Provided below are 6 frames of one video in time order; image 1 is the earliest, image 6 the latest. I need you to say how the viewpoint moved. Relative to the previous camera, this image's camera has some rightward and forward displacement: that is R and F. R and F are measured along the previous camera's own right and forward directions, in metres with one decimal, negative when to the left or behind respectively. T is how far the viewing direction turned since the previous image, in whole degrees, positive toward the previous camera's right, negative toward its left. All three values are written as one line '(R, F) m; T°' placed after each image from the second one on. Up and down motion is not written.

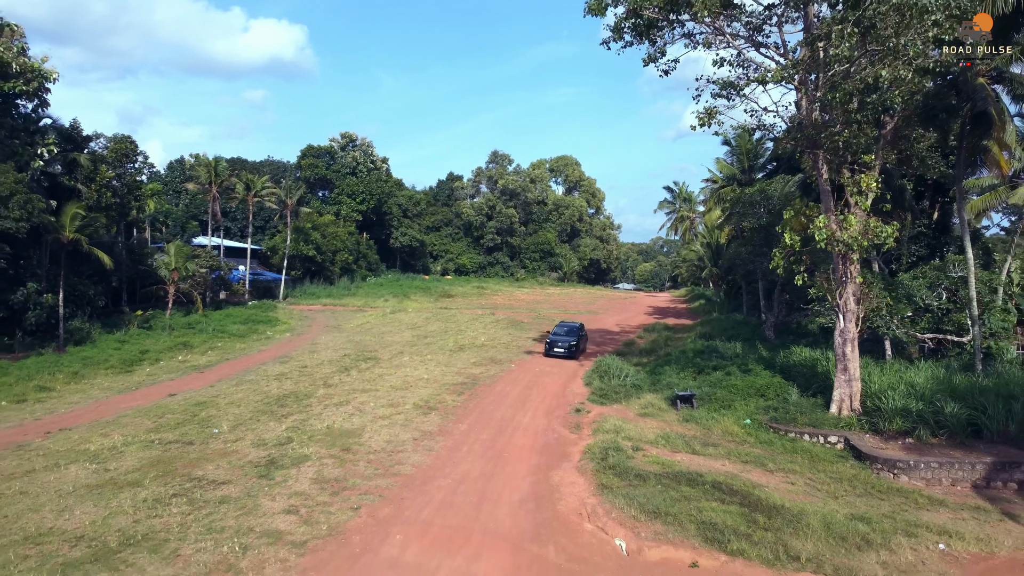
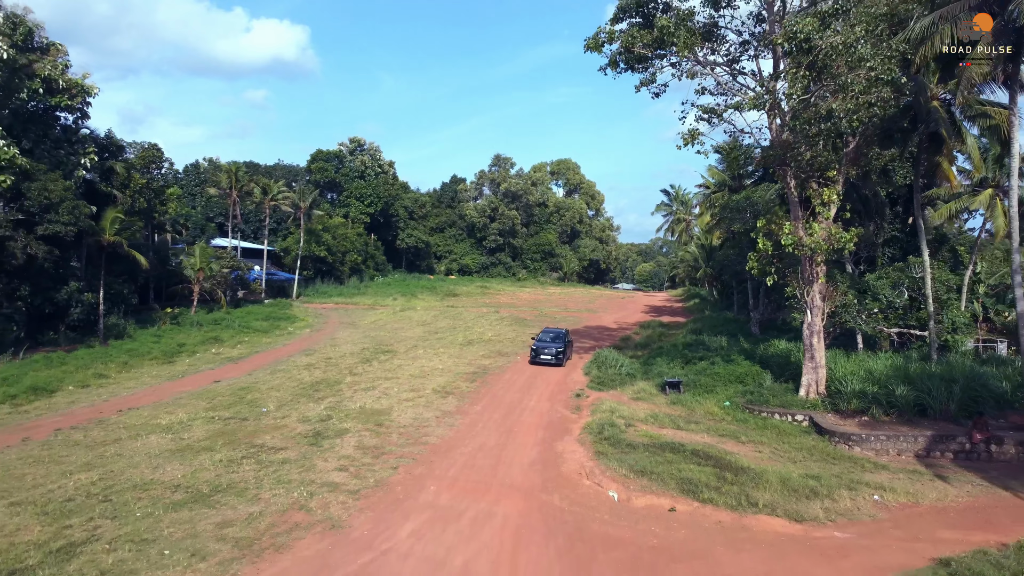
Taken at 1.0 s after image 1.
(-0.2, -2.1) m; 0°
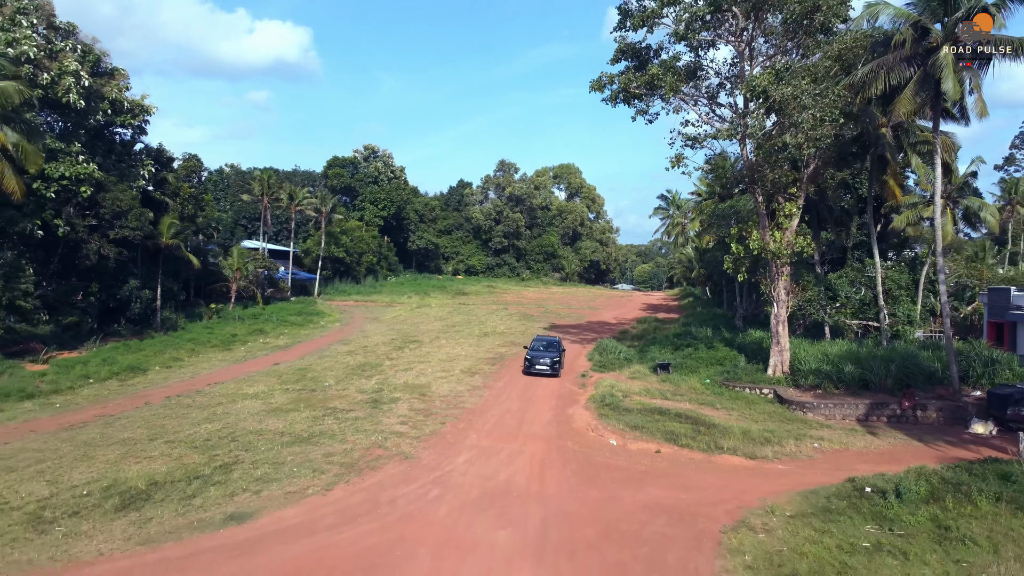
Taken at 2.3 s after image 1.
(-0.4, -3.5) m; 0°
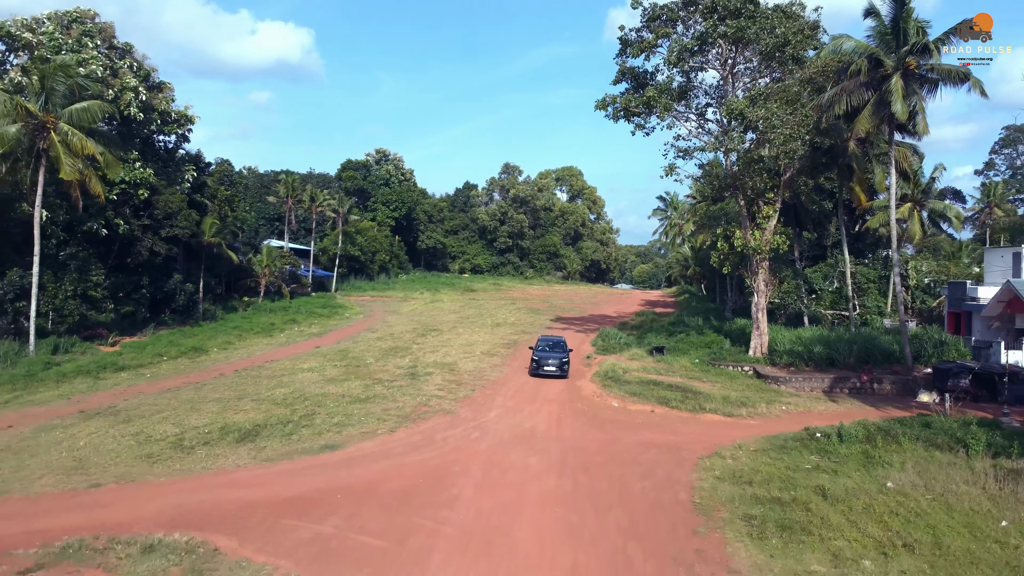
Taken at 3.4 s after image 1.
(-0.4, -3.1) m; 0°
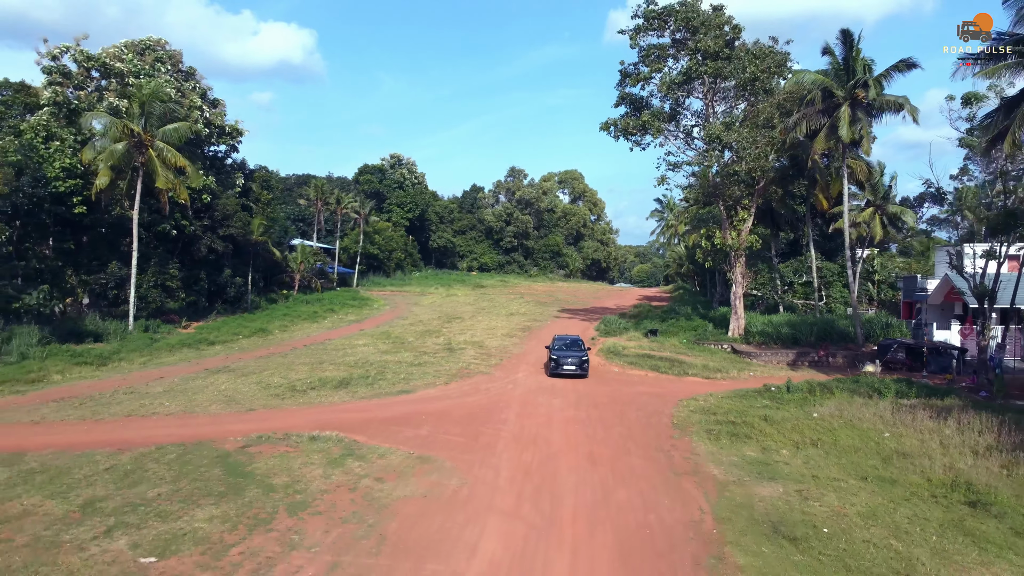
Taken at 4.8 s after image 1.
(-0.6, -4.5) m; 0°
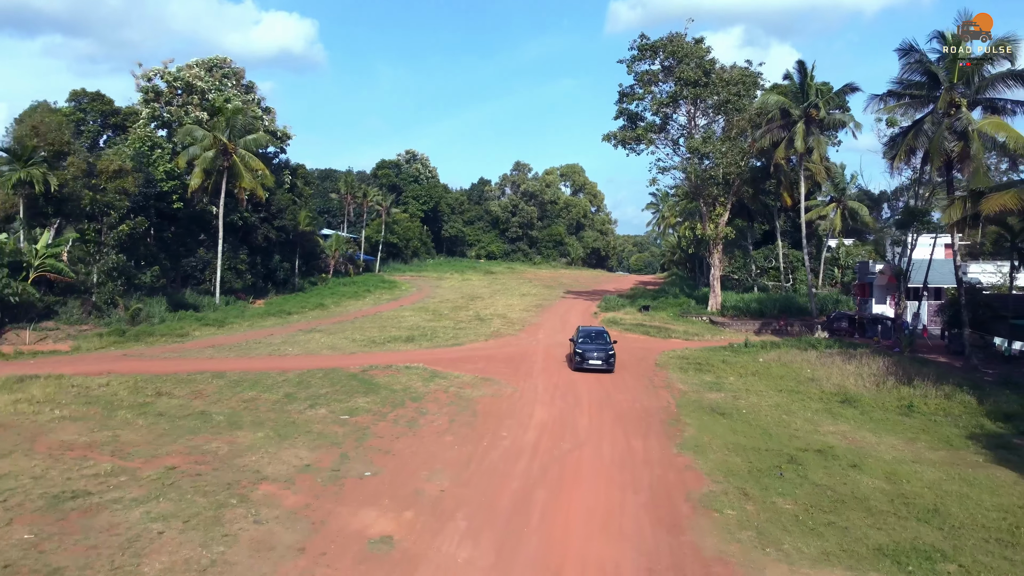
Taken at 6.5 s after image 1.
(-0.8, -5.8) m; 0°
